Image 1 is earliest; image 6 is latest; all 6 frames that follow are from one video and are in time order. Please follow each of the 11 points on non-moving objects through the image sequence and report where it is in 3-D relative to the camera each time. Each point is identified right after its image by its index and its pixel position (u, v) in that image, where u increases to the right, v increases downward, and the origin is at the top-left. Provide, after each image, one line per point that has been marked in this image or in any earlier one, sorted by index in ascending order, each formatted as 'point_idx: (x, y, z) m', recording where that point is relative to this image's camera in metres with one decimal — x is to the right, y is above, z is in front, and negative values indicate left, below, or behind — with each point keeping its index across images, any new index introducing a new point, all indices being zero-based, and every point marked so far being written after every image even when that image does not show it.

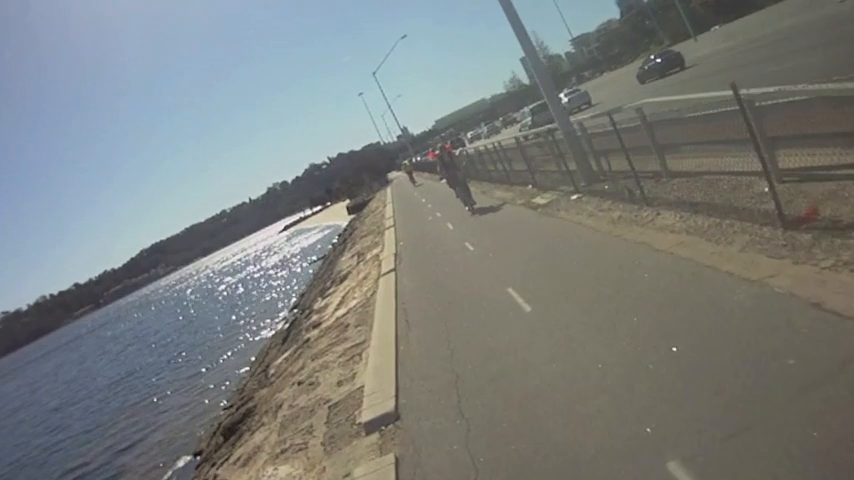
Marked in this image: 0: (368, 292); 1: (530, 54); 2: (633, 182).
0: (-1.6, -1.4, +19.9) m
1: (+2.8, +5.0, +19.7) m
2: (+4.9, +1.4, +17.1) m
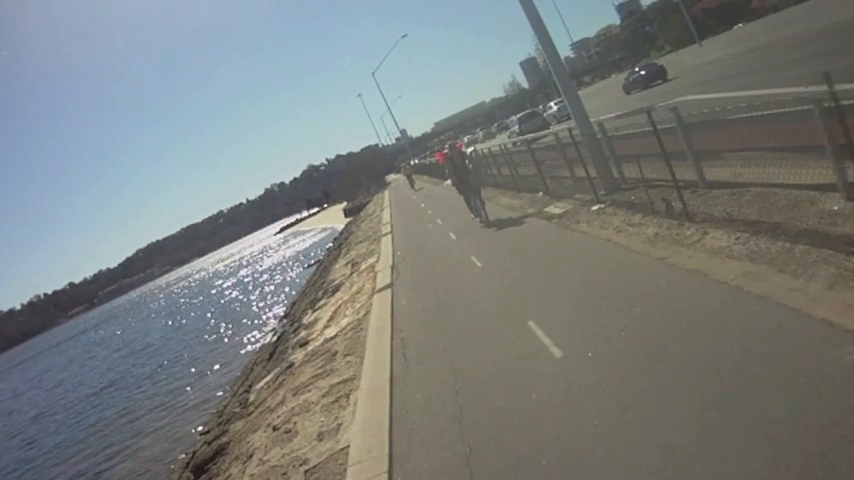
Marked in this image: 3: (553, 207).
0: (-1.6, -1.7, +17.7) m
1: (+2.9, +4.6, +17.6) m
2: (+4.9, +1.0, +15.0) m
3: (+3.4, +0.9, +19.2) m
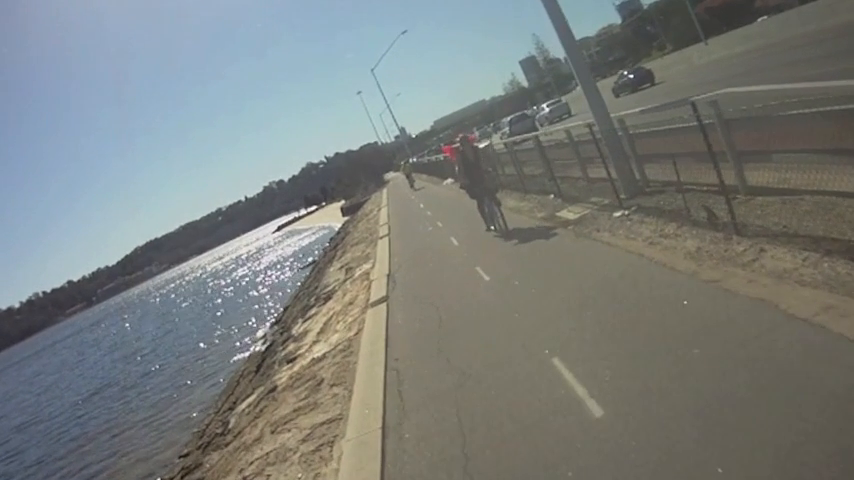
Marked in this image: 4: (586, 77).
0: (-1.6, -1.9, +15.8) m
1: (+2.9, +4.4, +15.7) m
2: (+4.9, +0.8, +13.1) m
3: (+3.4, +0.7, +17.3) m
4: (+3.4, +3.4, +15.8) m
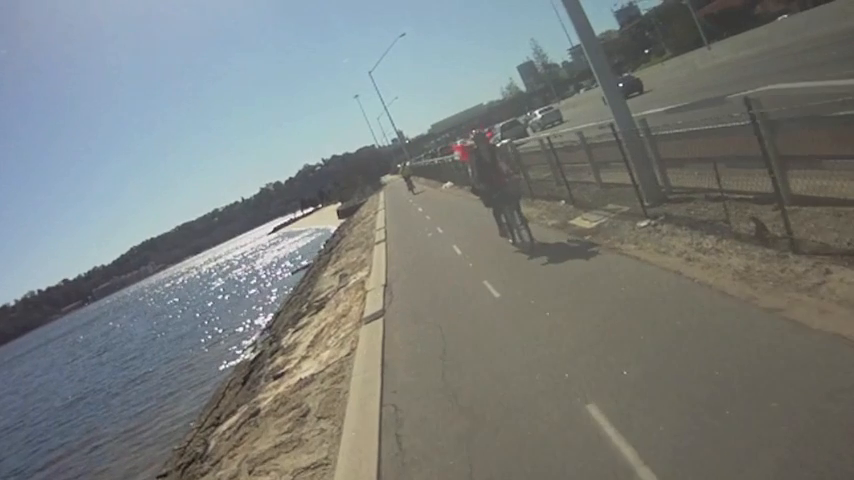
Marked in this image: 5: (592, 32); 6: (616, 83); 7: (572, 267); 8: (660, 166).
0: (-1.6, -2.0, +14.3) m
1: (+3.0, +4.2, +14.2) m
2: (+5.0, +0.5, +11.6) m
3: (+3.4, +0.4, +15.8) m
4: (+3.5, +3.2, +14.3) m
5: (+3.2, +4.0, +14.2) m
6: (+3.7, +3.1, +14.4) m
7: (+2.4, -0.4, +11.8) m
8: (+4.6, +1.5, +14.6) m
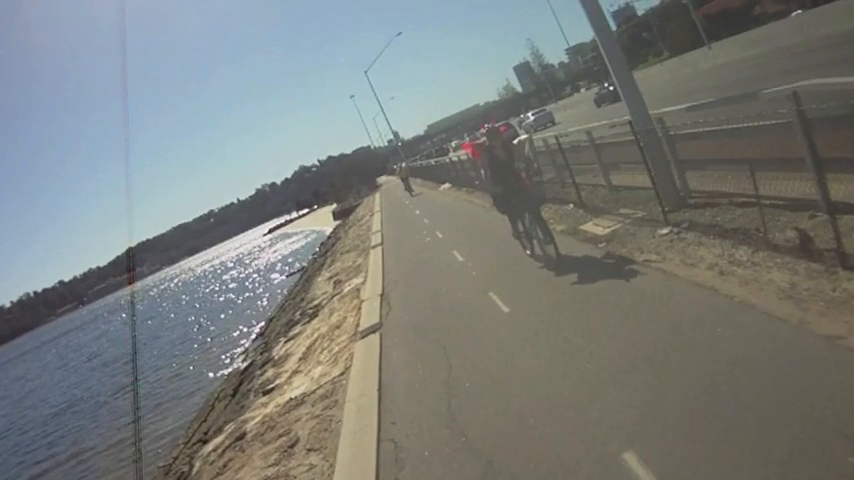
0: (-1.6, -2.2, +13.2) m
1: (+3.0, +4.1, +13.2) m
2: (+5.0, +0.4, +10.6) m
3: (+3.4, +0.3, +14.7) m
4: (+3.5, +3.1, +13.2) m
5: (+3.2, +3.9, +13.1) m
6: (+3.7, +2.9, +13.3) m
7: (+2.4, -0.5, +10.8) m
8: (+4.6, +1.3, +13.5) m
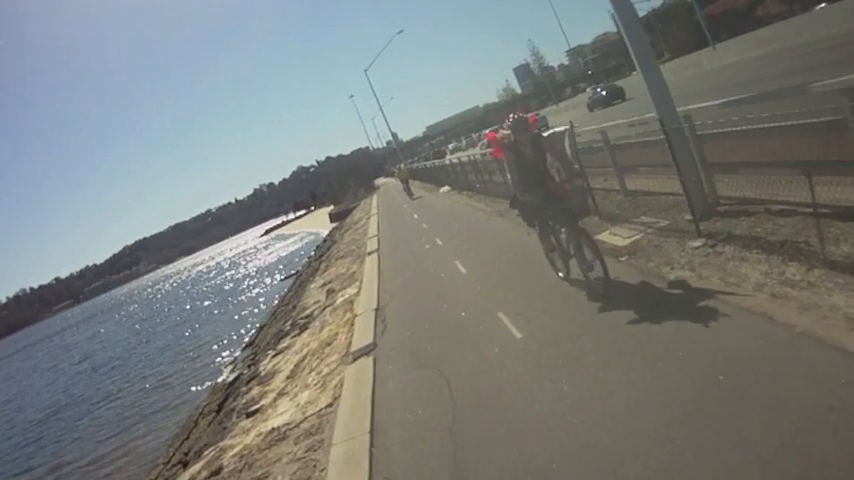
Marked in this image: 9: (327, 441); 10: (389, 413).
0: (-1.6, -2.4, +11.8) m
1: (+3.0, +3.9, +11.8) m
2: (+5.0, +0.2, +9.2) m
3: (+3.4, +0.1, +13.3) m
4: (+3.5, +2.9, +11.8) m
5: (+3.2, +3.7, +11.8) m
6: (+3.7, +2.7, +11.9) m
7: (+2.4, -0.7, +9.4) m
8: (+4.6, +1.1, +12.1) m
9: (-1.2, -2.4, +8.9) m
10: (-0.4, -2.0, +8.6) m
